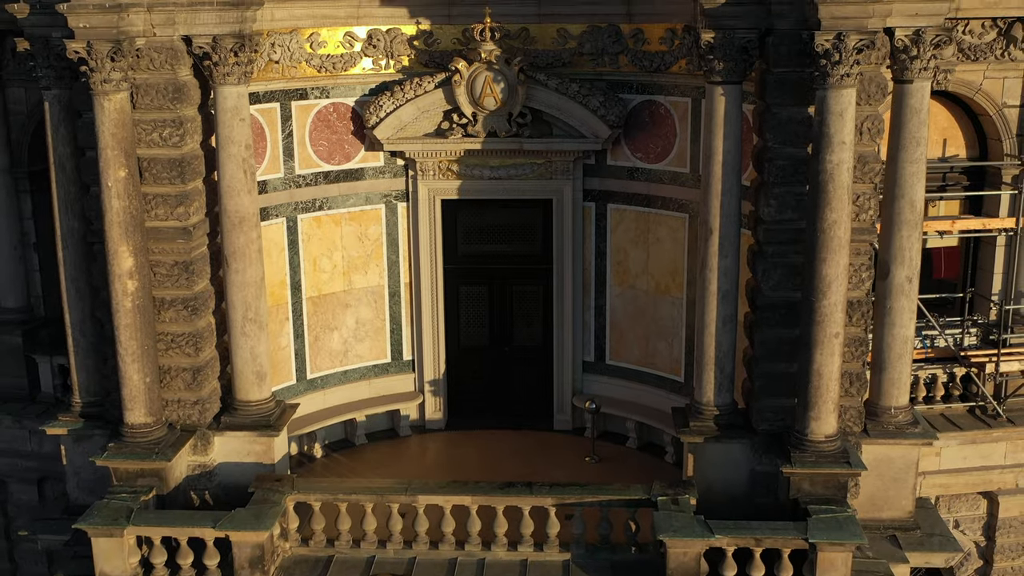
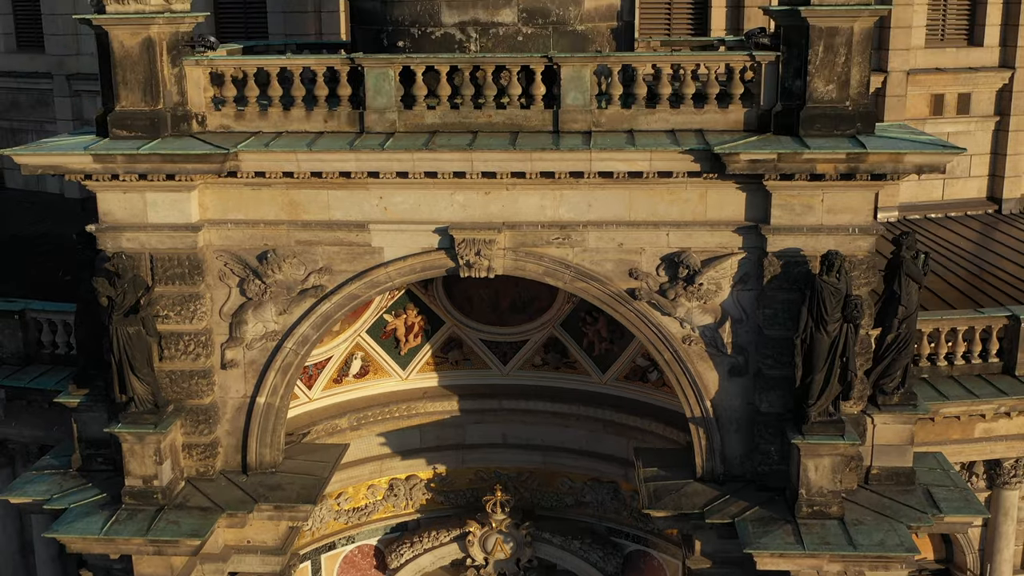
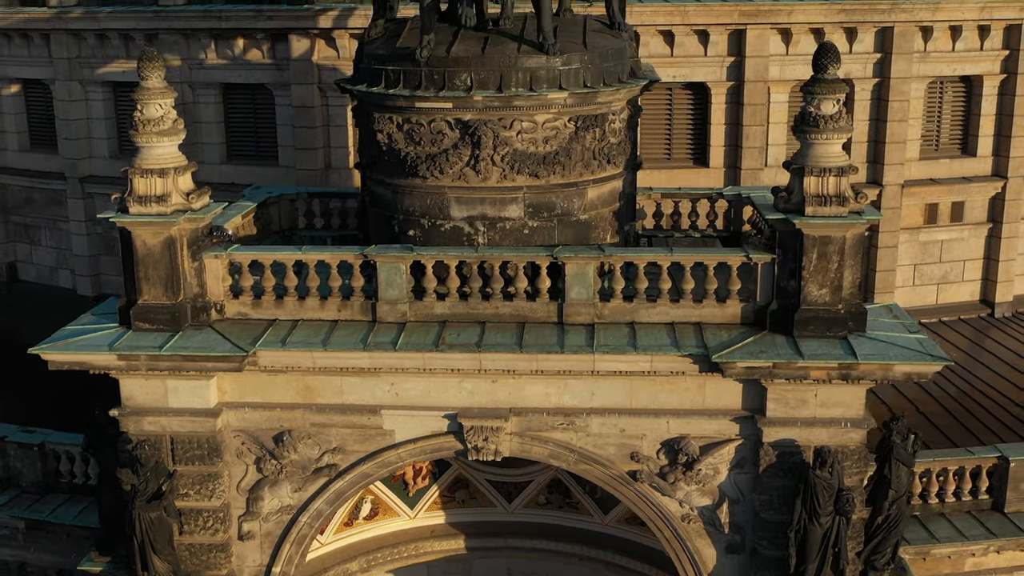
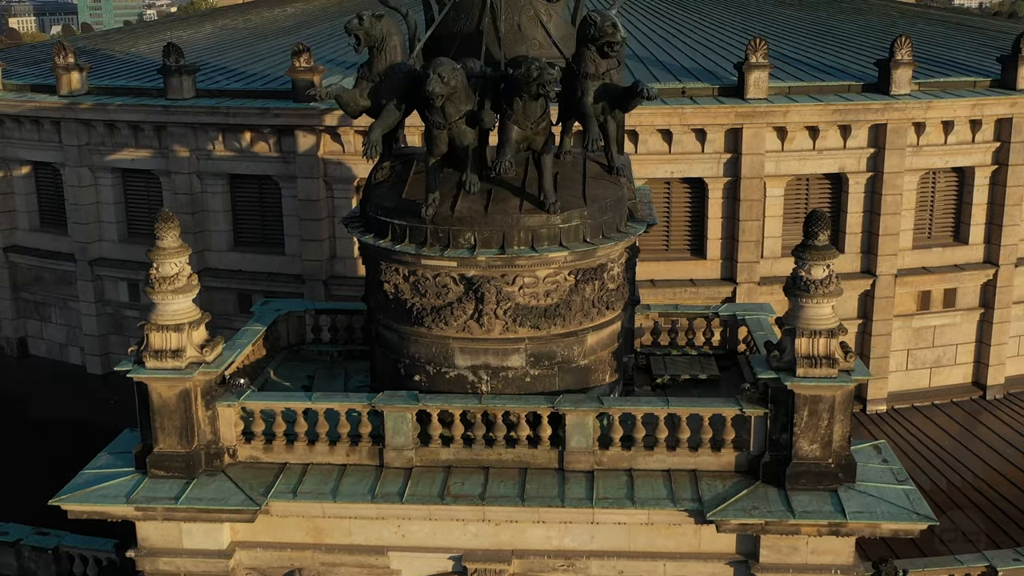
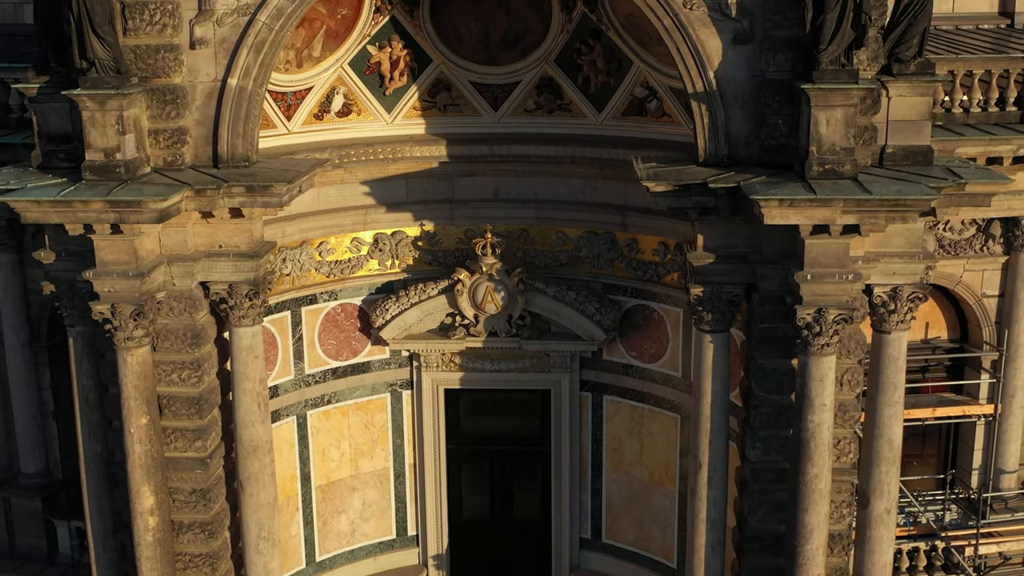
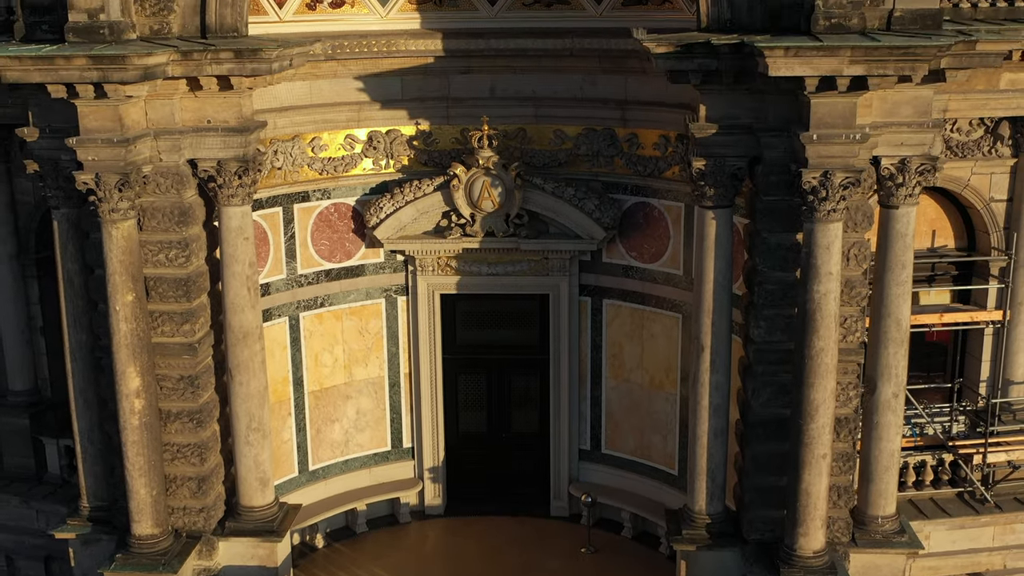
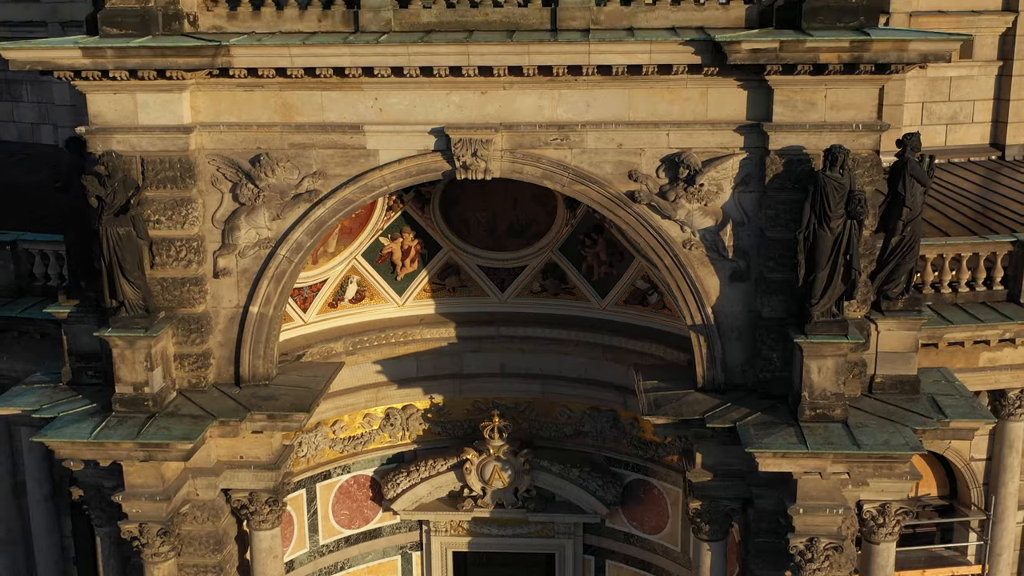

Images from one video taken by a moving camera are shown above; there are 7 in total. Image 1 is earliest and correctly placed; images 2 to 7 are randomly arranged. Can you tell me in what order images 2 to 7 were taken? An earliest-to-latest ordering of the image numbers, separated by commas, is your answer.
6, 5, 7, 2, 3, 4
